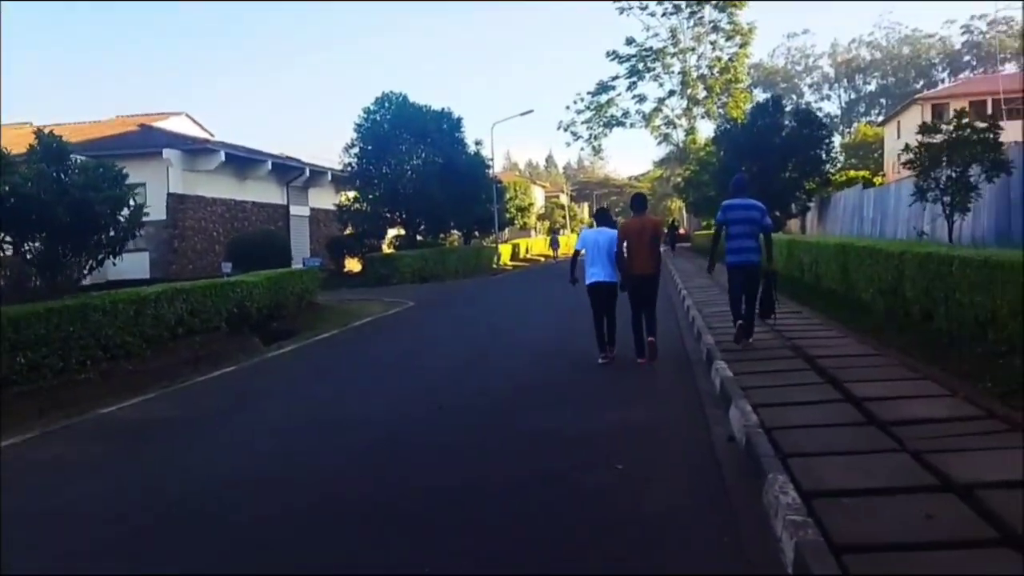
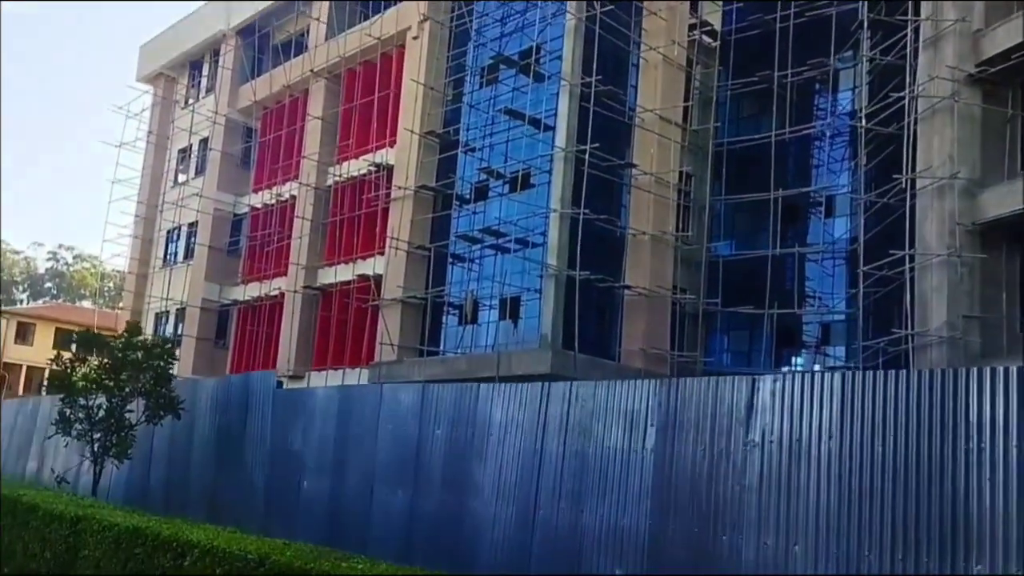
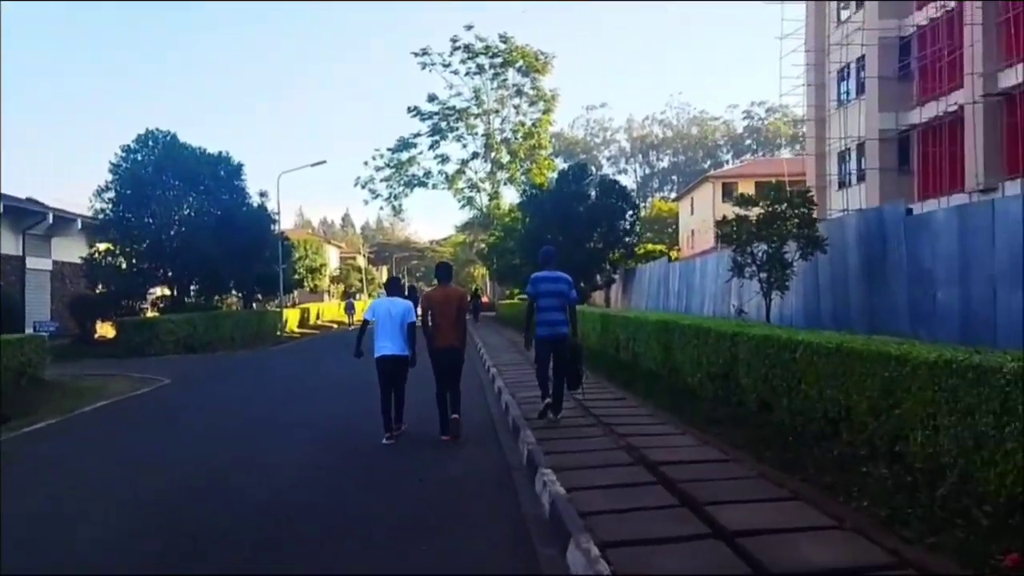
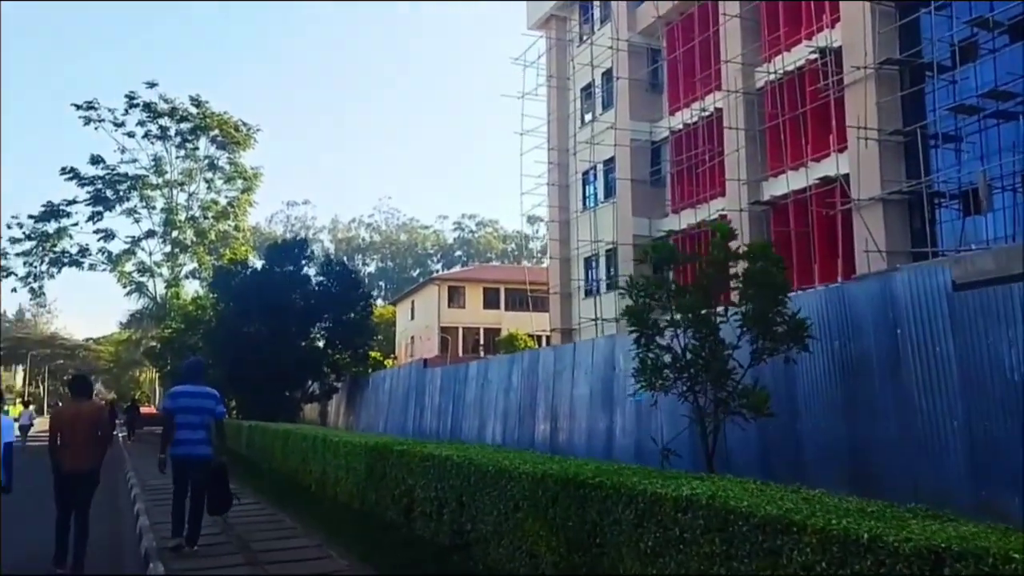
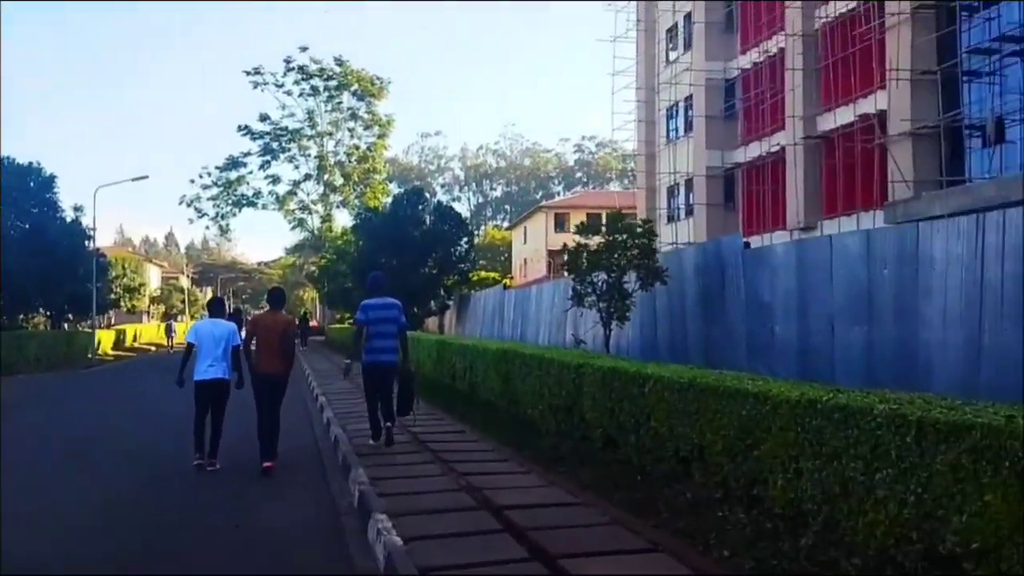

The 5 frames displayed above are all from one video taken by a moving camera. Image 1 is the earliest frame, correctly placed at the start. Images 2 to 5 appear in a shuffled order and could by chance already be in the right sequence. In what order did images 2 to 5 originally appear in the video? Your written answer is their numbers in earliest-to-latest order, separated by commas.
3, 5, 2, 4
